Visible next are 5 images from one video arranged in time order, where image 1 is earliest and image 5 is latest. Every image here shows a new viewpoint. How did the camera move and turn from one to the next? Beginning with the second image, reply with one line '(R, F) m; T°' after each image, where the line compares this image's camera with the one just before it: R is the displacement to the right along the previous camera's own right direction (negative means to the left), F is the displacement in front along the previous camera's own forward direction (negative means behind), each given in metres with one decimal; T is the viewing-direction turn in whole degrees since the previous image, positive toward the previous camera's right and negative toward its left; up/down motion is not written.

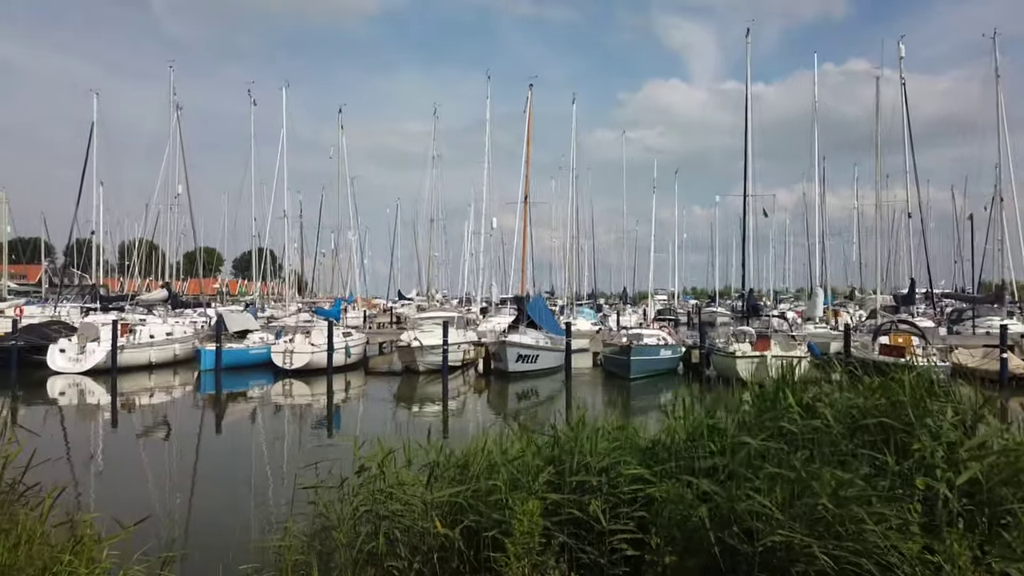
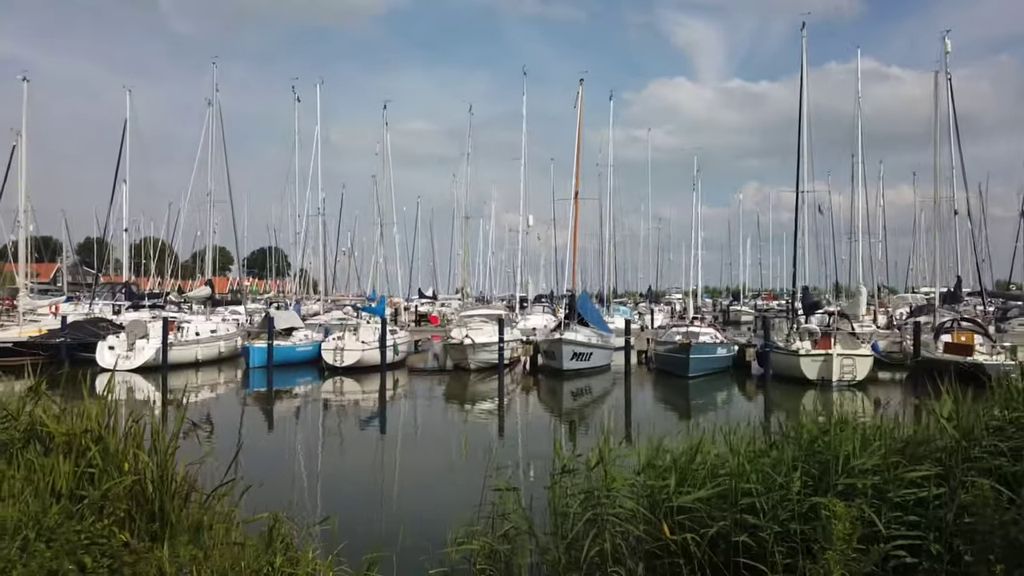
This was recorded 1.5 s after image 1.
(-1.2, +0.2) m; -1°
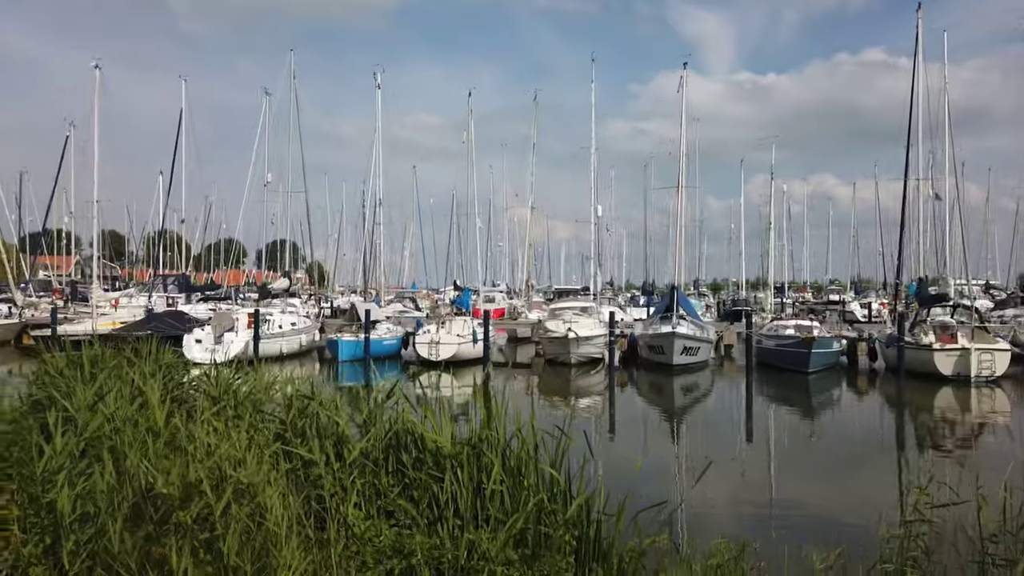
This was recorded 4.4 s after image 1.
(-2.4, +0.6) m; -1°
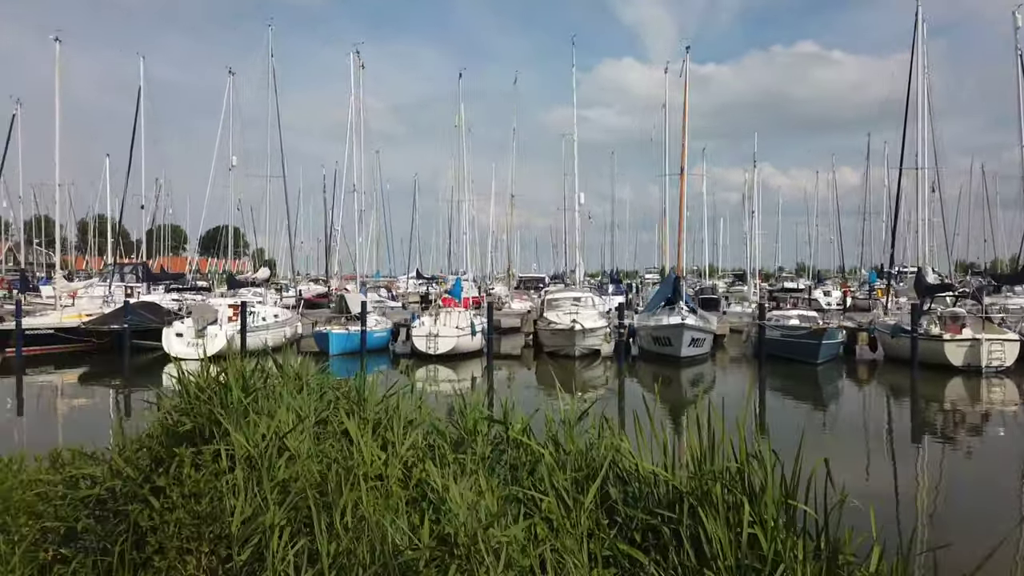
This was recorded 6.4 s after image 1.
(-1.4, +0.6) m; +4°
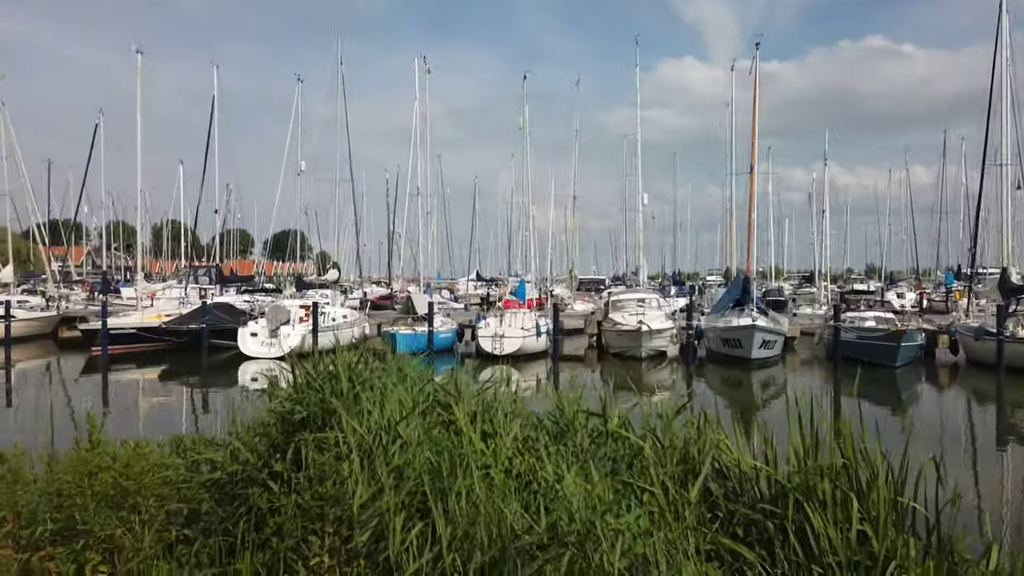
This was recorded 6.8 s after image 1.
(-0.2, 0.0) m; -5°
